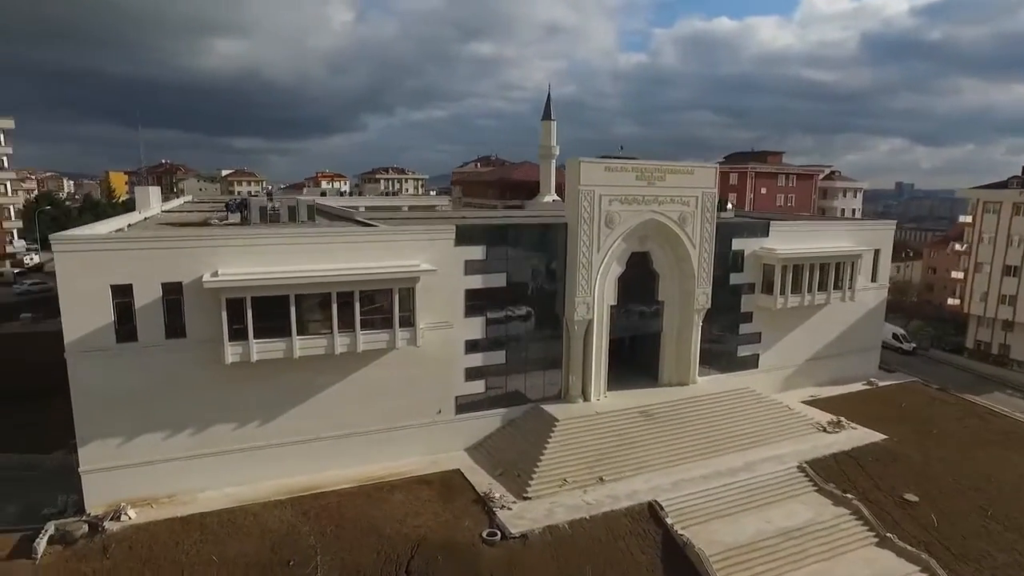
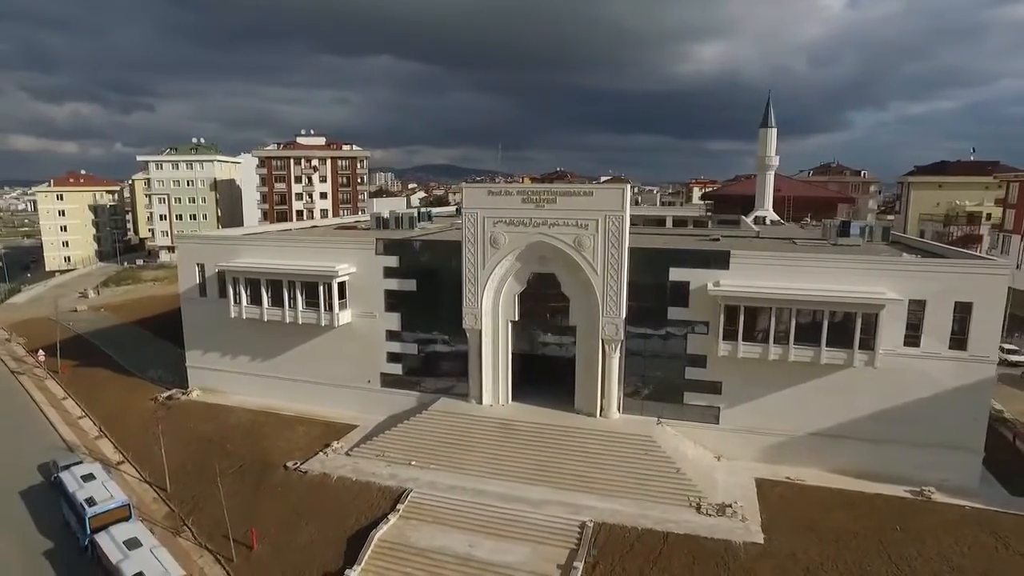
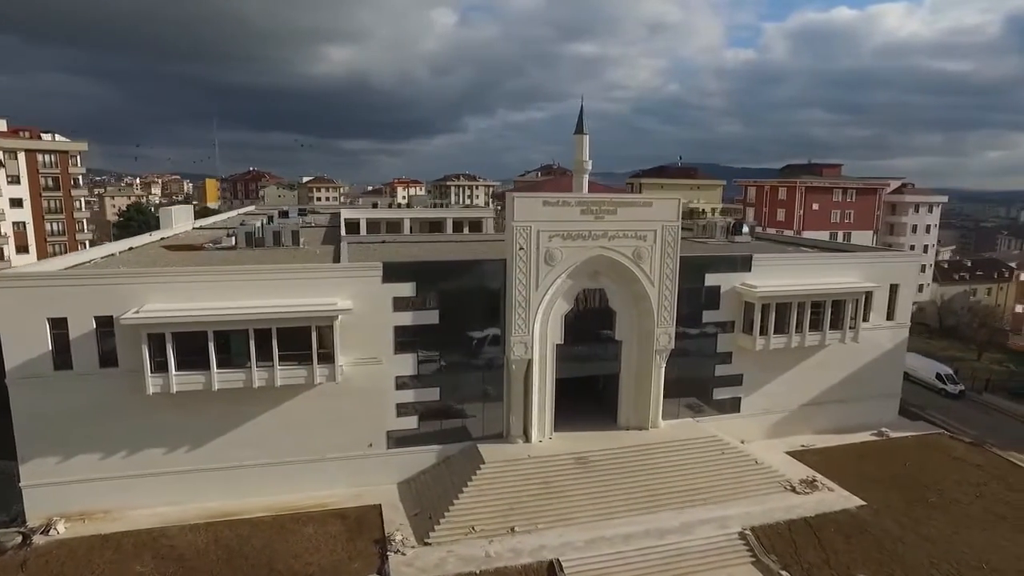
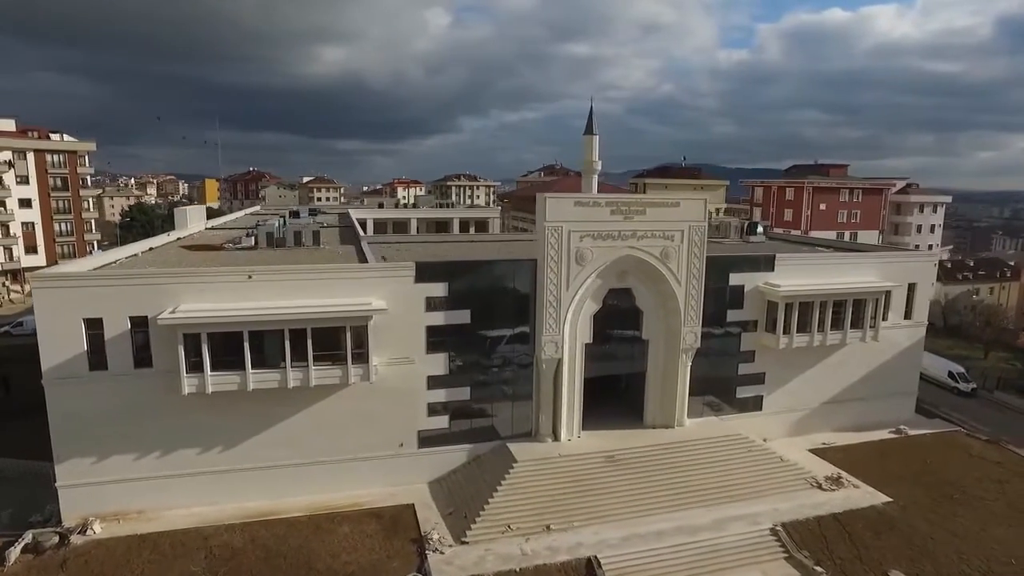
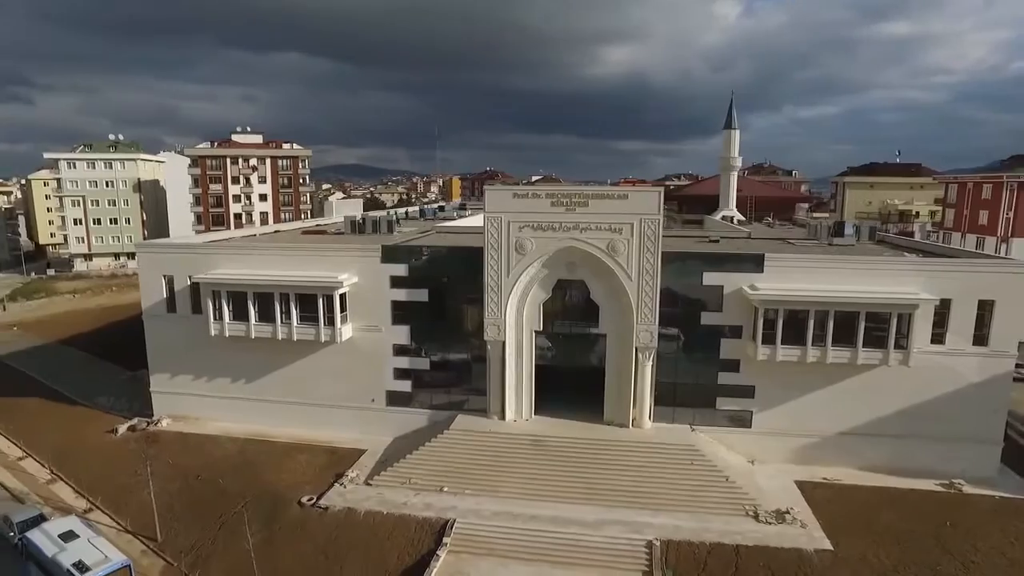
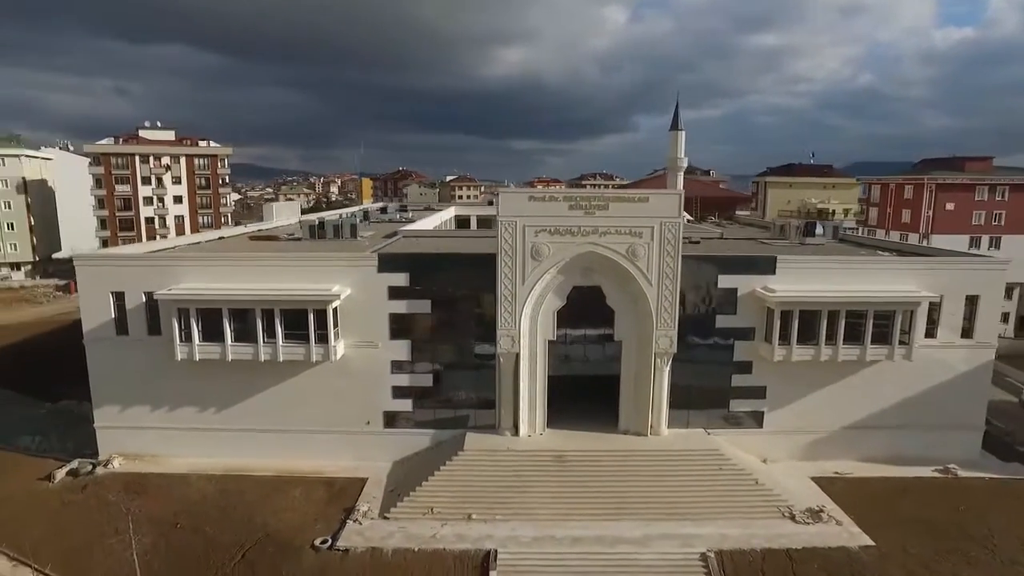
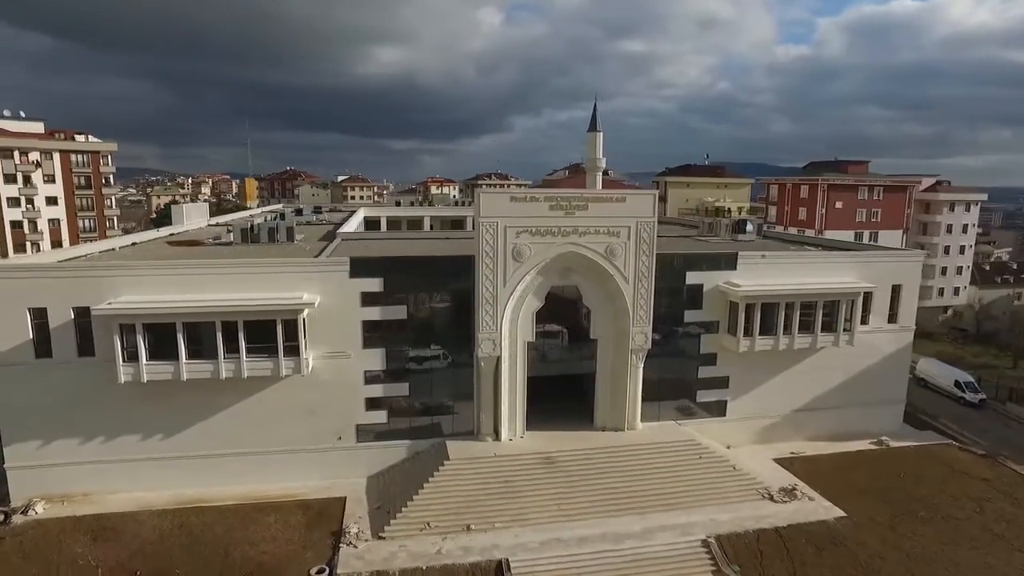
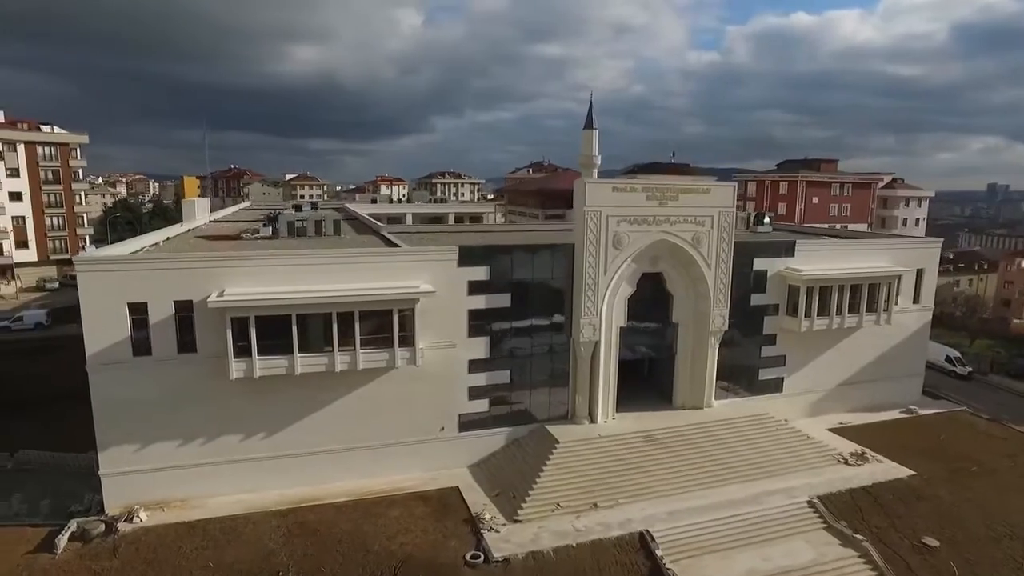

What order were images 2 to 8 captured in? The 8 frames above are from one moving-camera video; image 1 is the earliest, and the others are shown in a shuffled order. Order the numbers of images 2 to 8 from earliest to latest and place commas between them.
8, 4, 3, 7, 6, 5, 2
